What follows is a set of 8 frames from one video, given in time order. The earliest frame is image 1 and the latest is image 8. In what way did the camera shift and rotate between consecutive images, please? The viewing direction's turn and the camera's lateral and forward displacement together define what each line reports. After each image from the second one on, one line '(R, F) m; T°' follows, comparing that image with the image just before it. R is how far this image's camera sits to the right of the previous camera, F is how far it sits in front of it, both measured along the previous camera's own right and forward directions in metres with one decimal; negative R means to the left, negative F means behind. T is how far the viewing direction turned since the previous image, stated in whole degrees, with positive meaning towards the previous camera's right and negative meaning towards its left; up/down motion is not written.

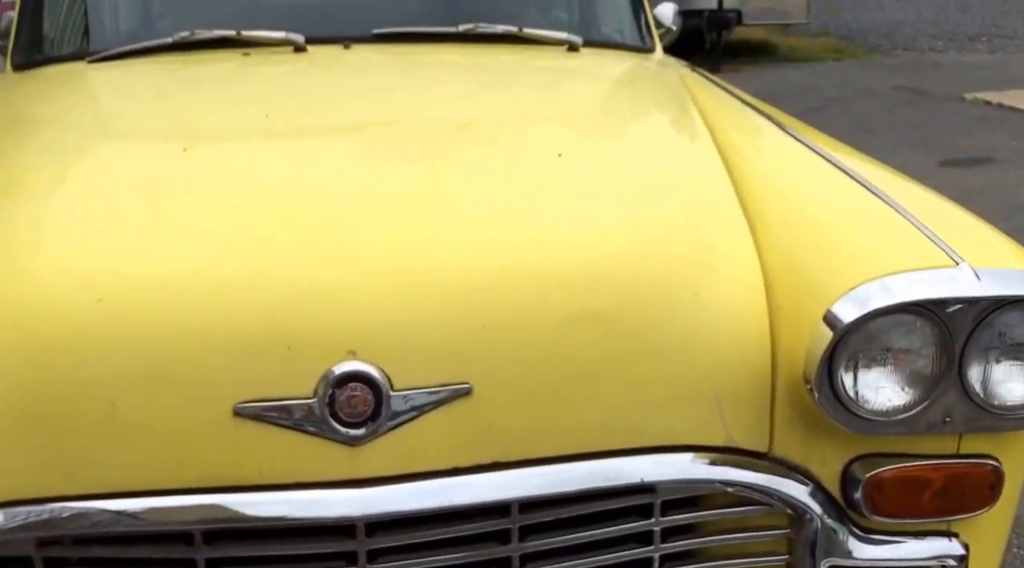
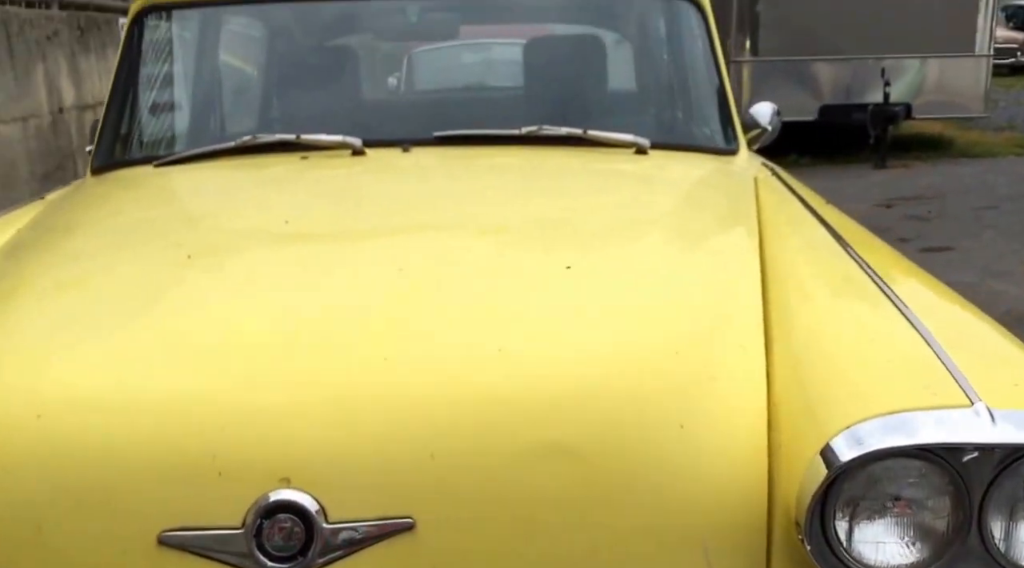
(+0.3, +0.1) m; -11°
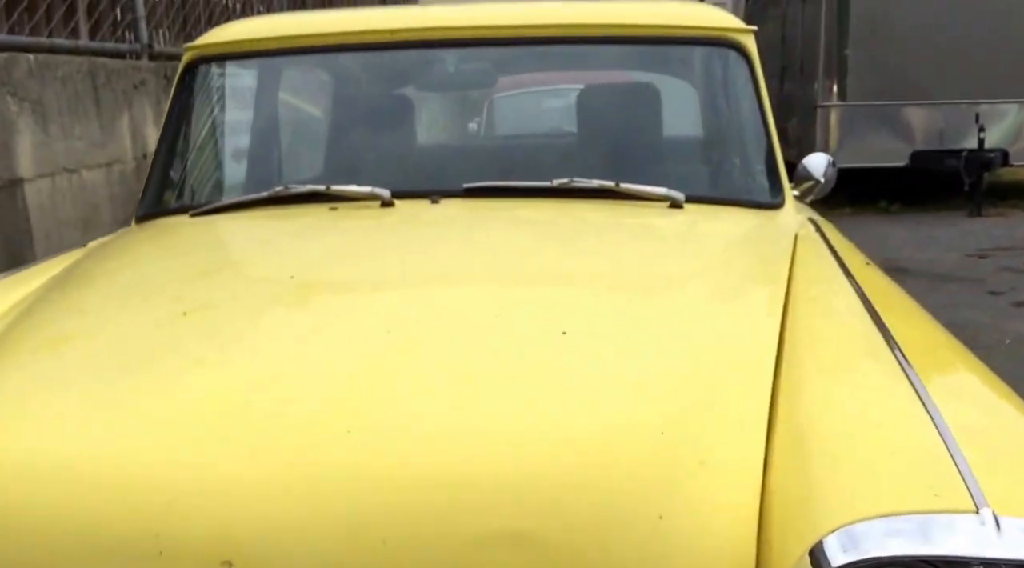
(+0.1, +0.1) m; -6°
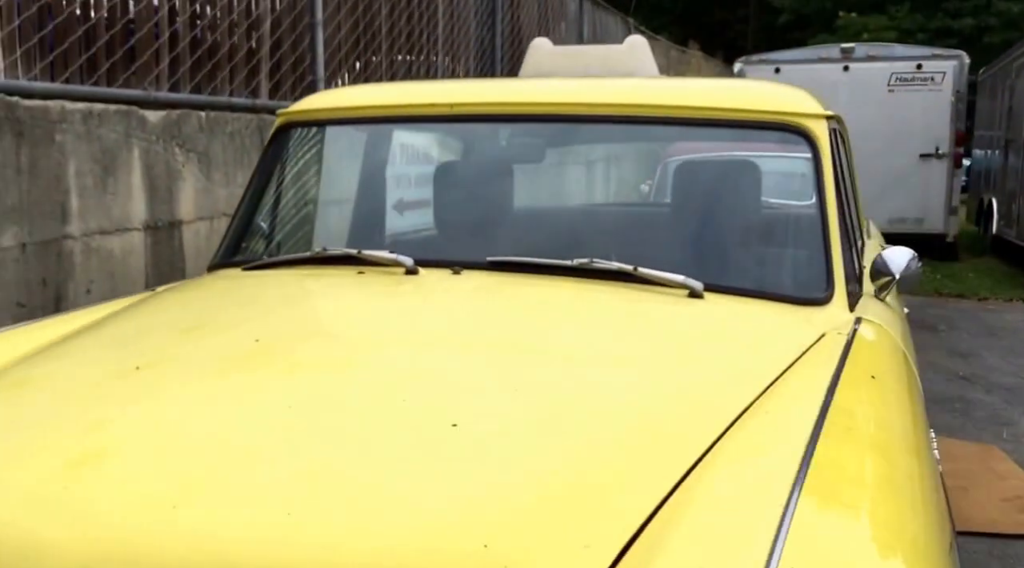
(+0.4, +0.1) m; -13°
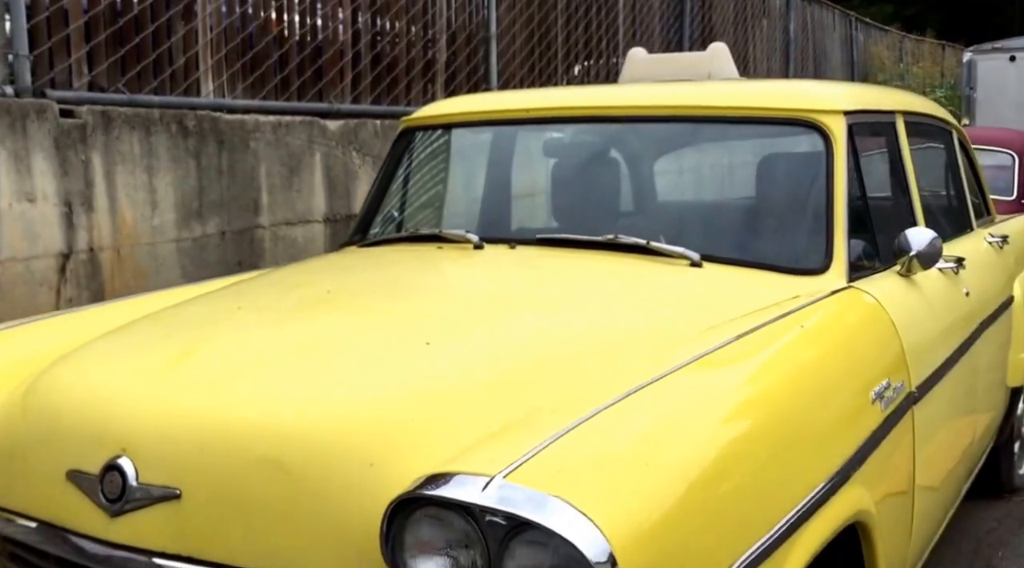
(+0.5, -0.4) m; -14°
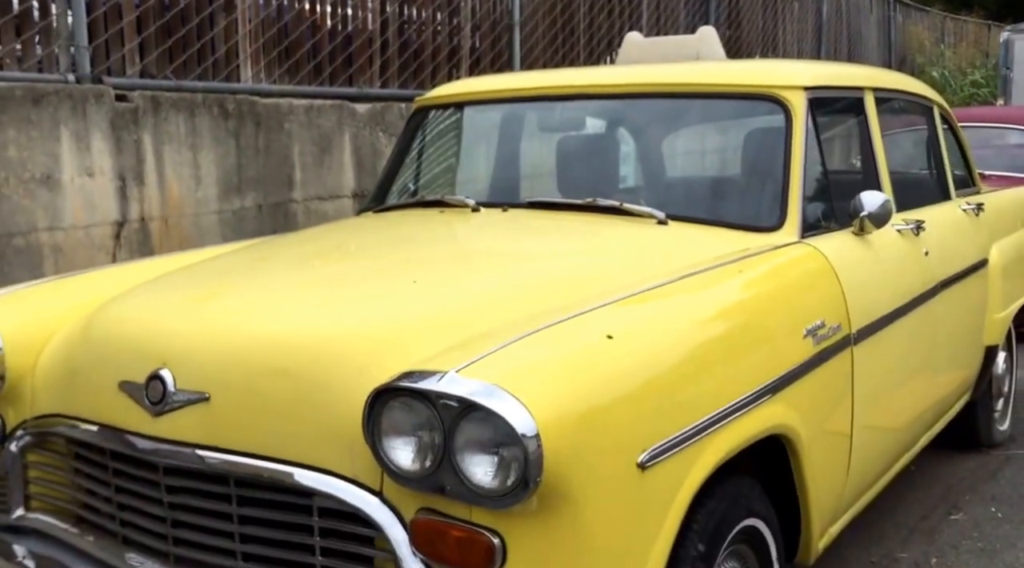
(+0.2, -0.3) m; -3°
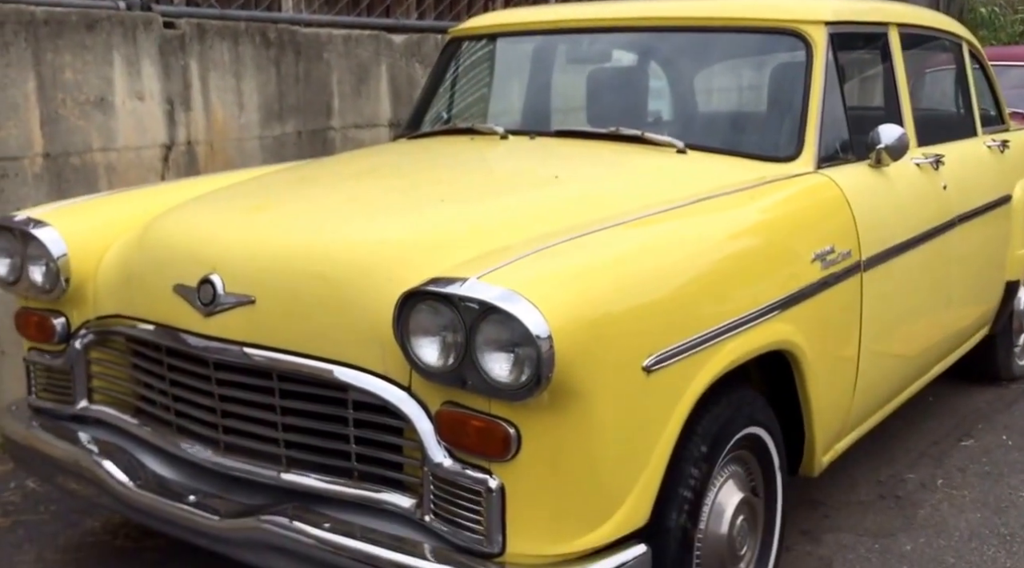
(0.0, -0.2) m; -2°
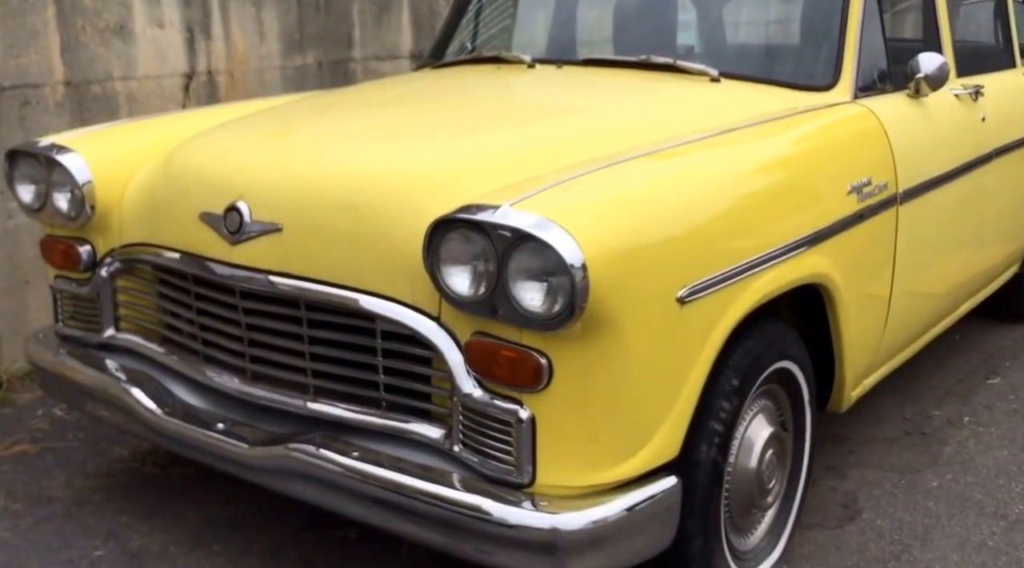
(0.0, 0.0) m; -1°
